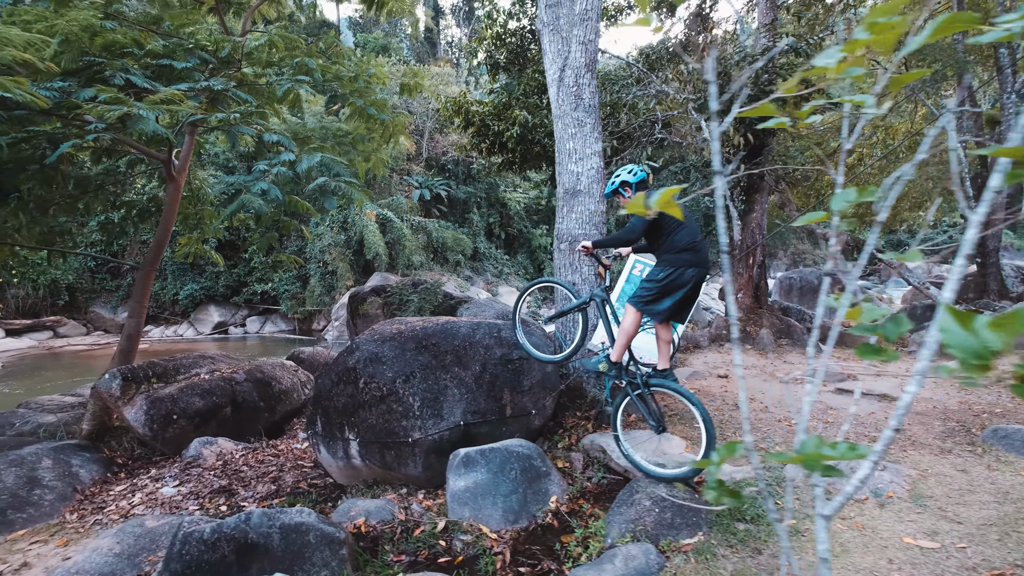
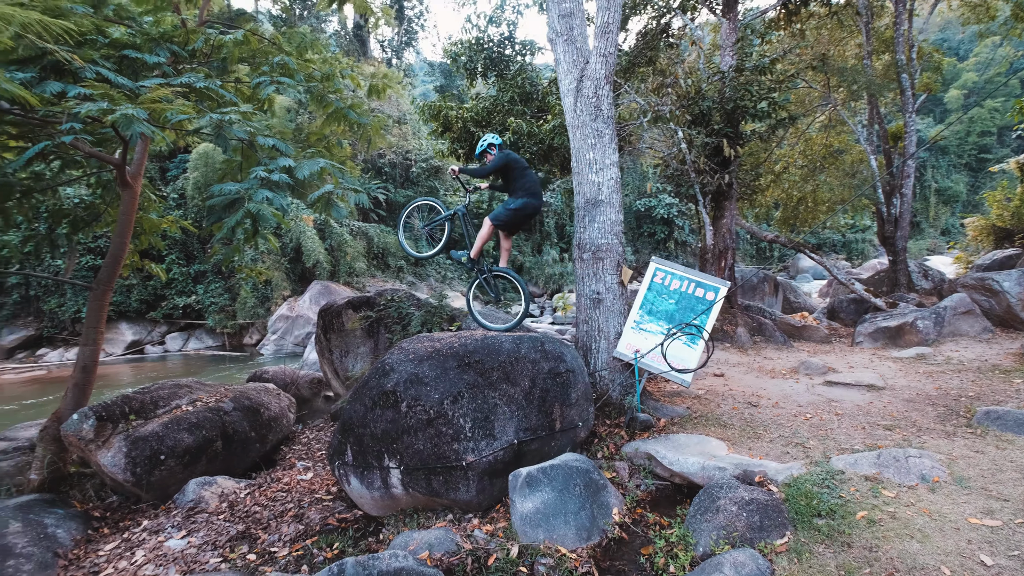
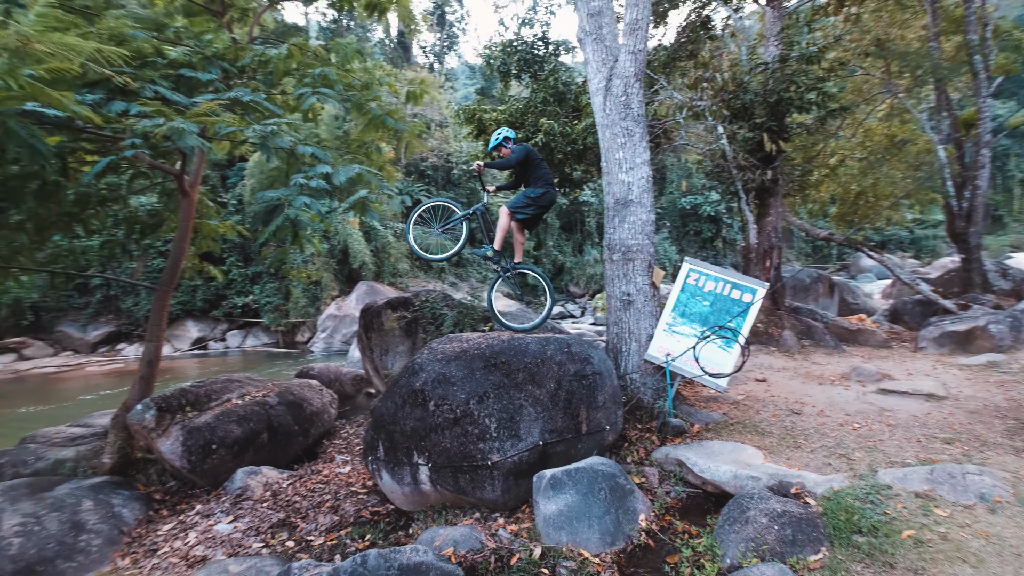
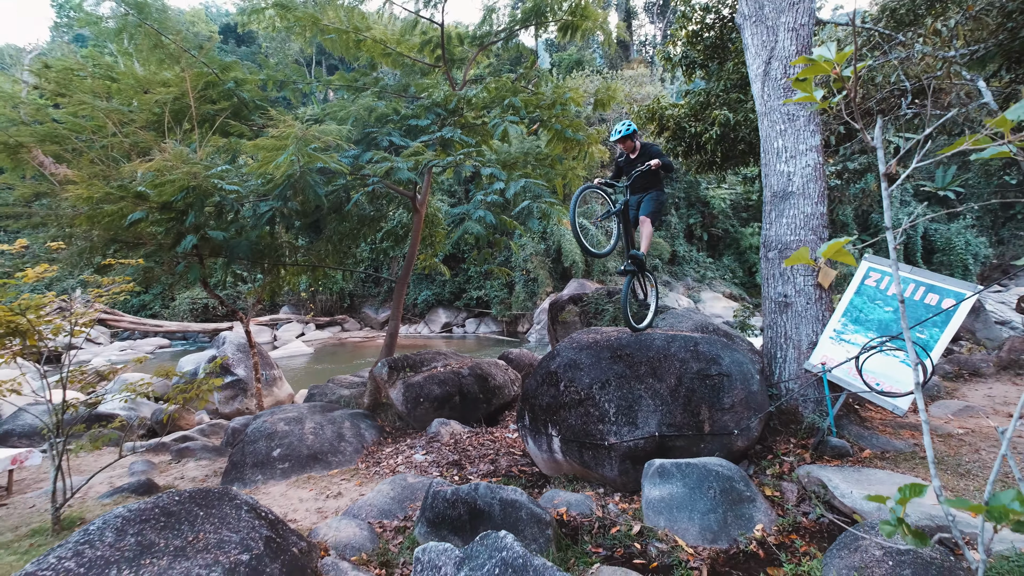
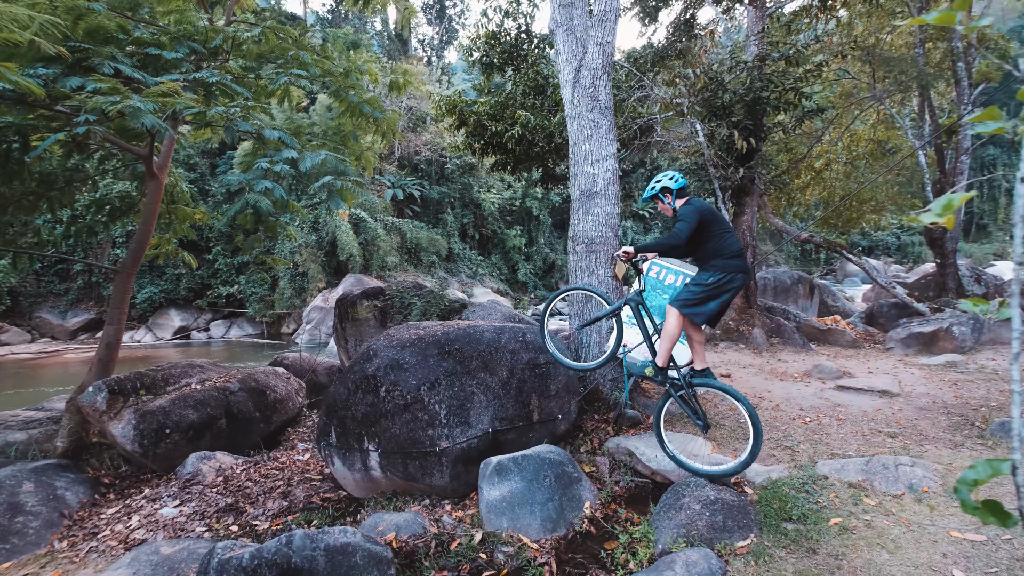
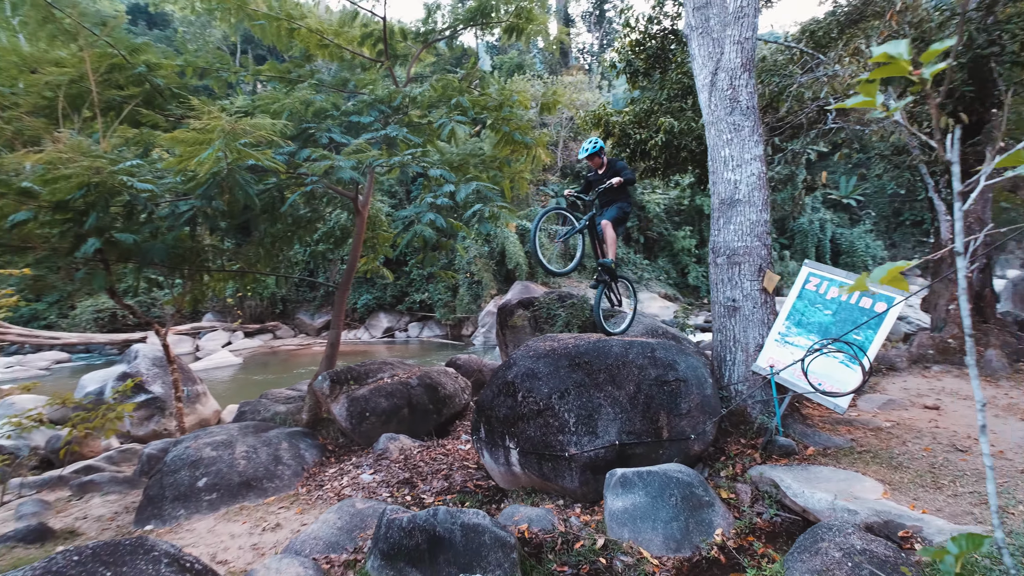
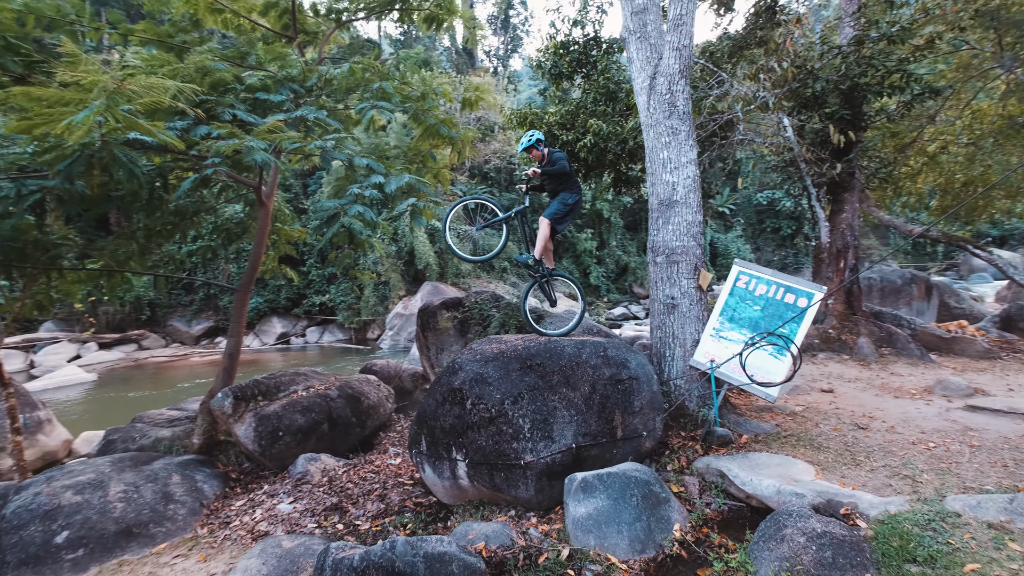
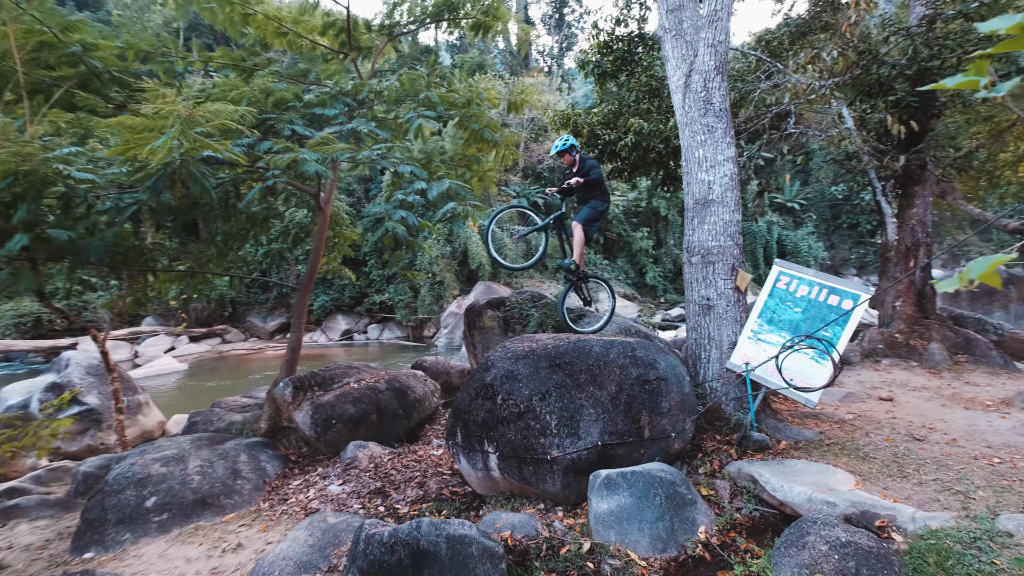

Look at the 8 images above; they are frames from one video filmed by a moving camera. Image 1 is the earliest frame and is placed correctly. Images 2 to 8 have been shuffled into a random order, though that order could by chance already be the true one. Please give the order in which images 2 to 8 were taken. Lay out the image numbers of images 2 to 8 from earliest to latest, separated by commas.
5, 2, 3, 7, 8, 6, 4
